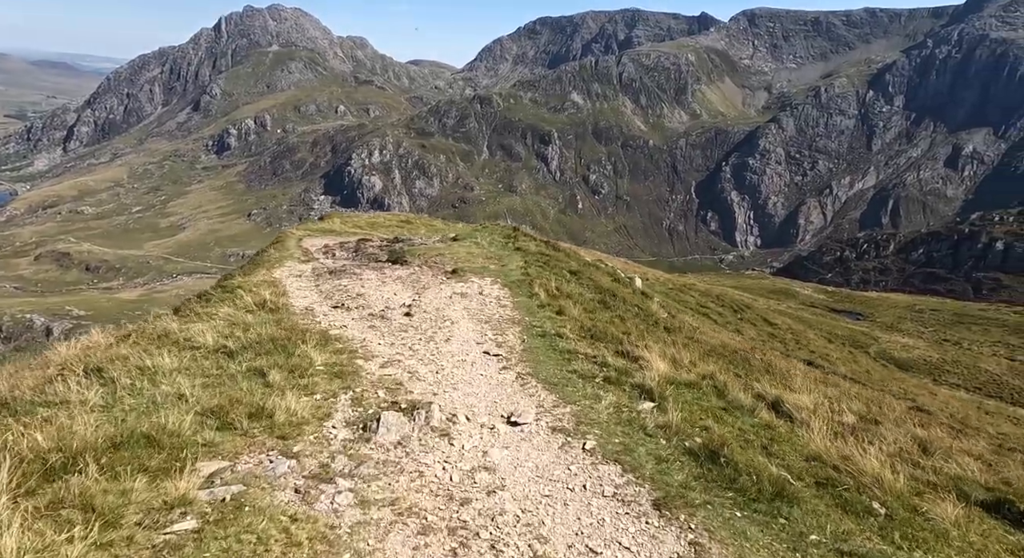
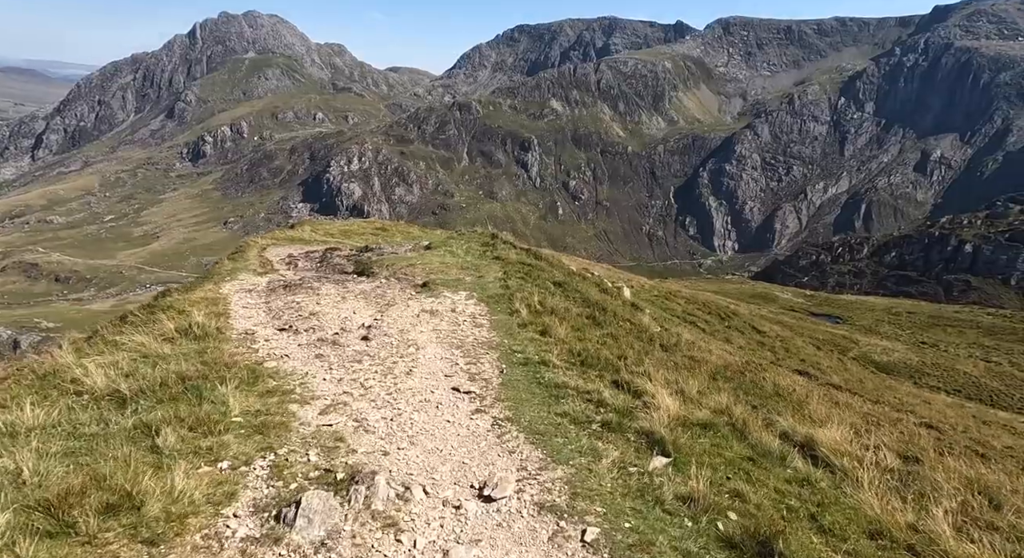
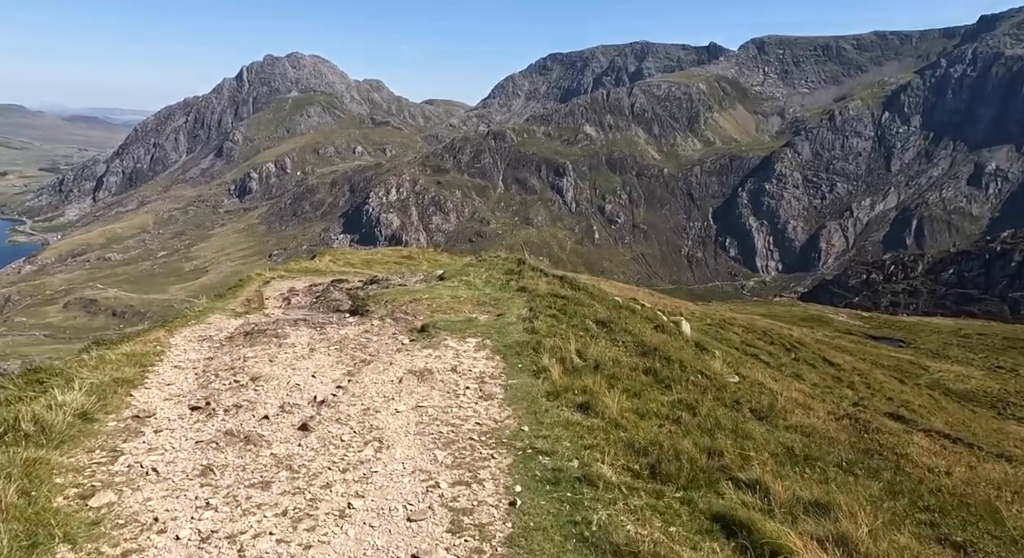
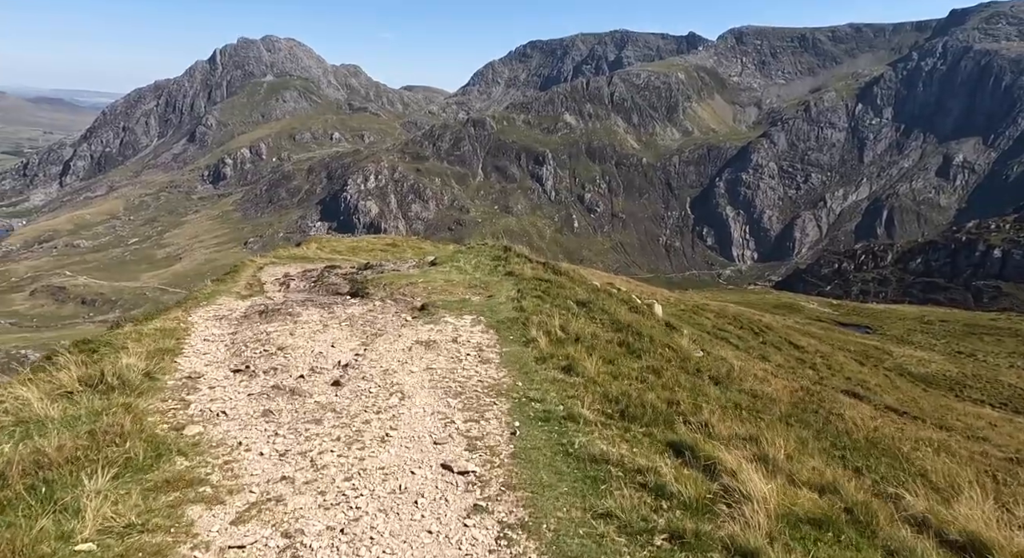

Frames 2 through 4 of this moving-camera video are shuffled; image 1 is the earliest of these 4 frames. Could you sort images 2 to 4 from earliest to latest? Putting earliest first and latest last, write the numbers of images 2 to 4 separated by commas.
2, 4, 3
